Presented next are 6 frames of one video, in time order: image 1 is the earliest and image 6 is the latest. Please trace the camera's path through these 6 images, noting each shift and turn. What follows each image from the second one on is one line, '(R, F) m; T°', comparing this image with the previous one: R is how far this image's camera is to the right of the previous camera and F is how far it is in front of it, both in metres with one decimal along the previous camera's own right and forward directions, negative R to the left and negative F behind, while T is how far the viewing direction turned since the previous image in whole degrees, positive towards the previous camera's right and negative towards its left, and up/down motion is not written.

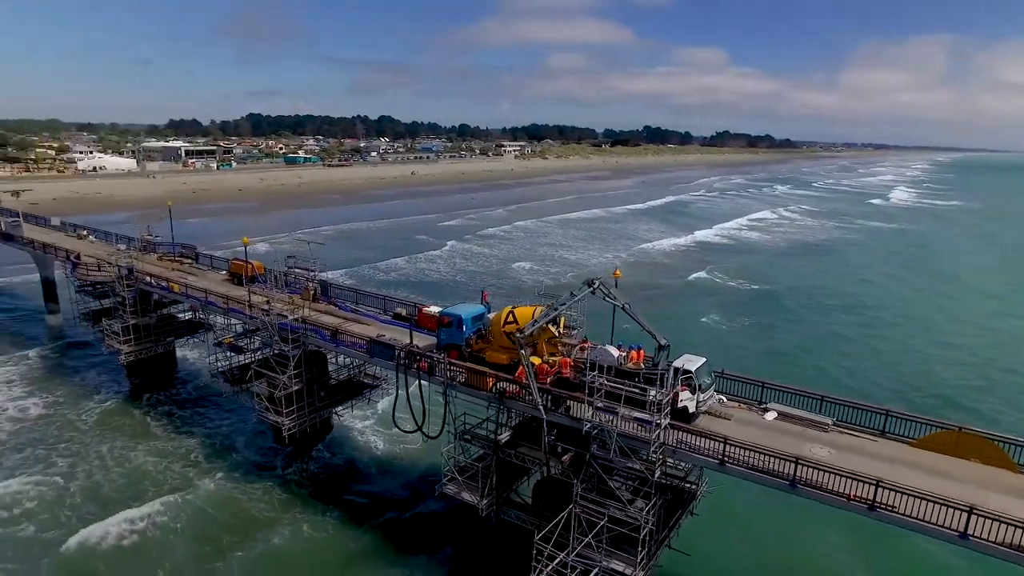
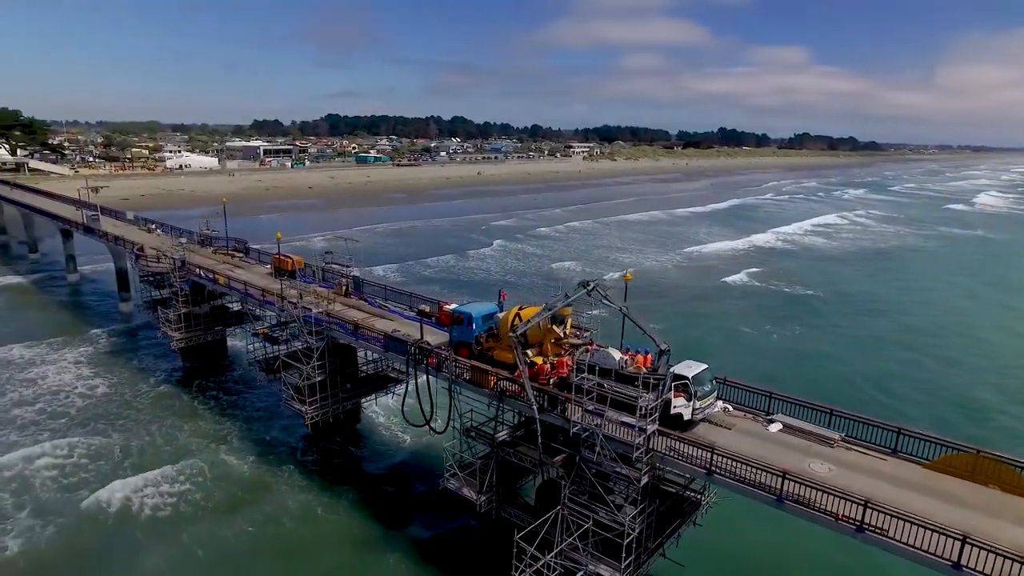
(+1.7, 0.0) m; -6°
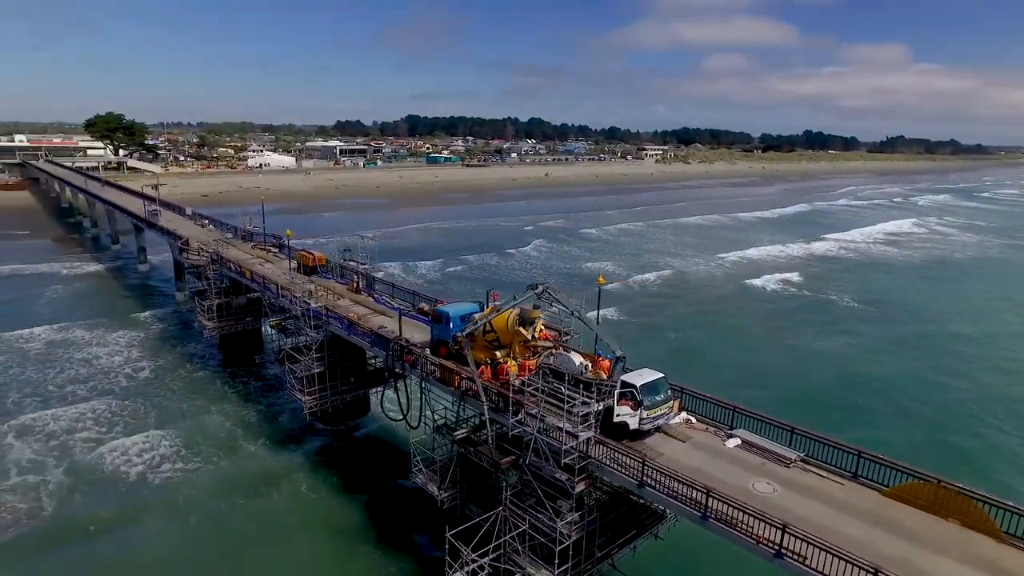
(+2.8, +0.1) m; -7°
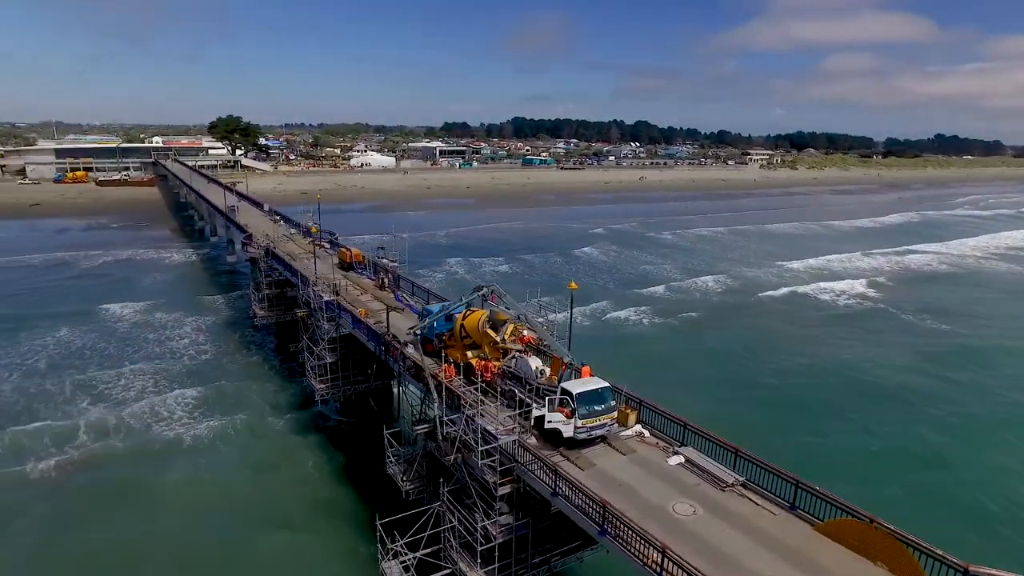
(+3.6, +0.2) m; -10°
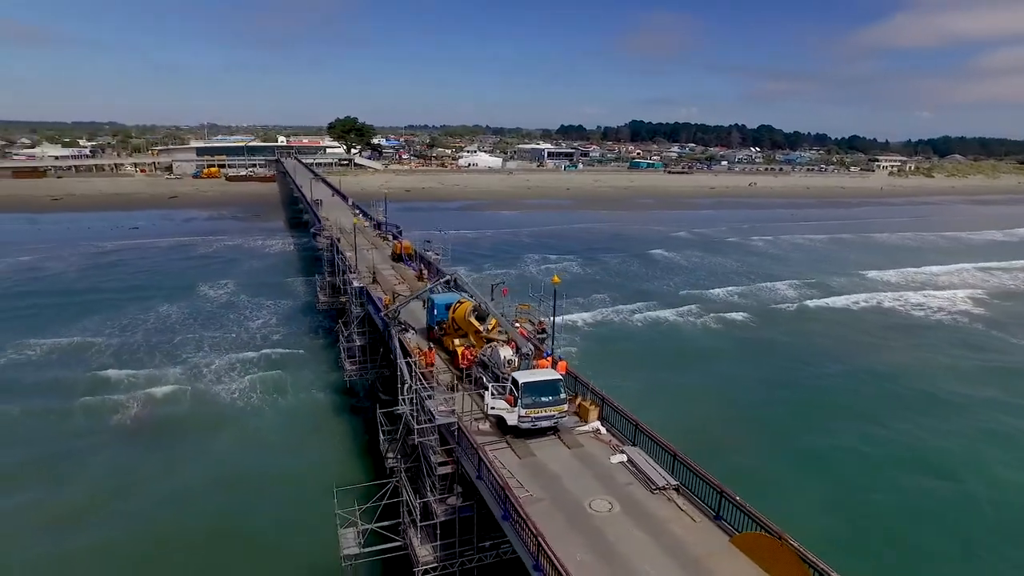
(+3.6, 0.0) m; -11°
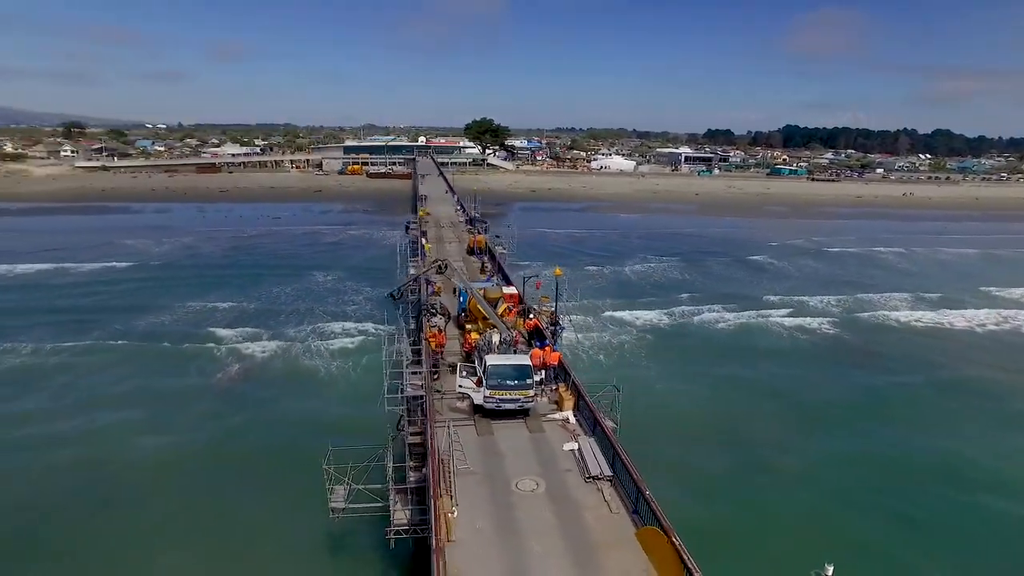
(+3.9, -0.2) m; -13°
